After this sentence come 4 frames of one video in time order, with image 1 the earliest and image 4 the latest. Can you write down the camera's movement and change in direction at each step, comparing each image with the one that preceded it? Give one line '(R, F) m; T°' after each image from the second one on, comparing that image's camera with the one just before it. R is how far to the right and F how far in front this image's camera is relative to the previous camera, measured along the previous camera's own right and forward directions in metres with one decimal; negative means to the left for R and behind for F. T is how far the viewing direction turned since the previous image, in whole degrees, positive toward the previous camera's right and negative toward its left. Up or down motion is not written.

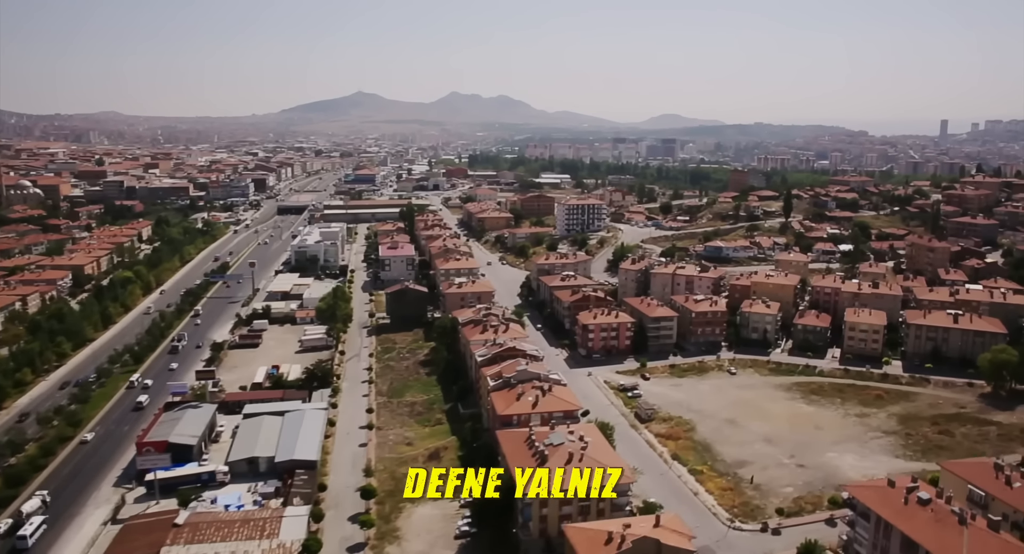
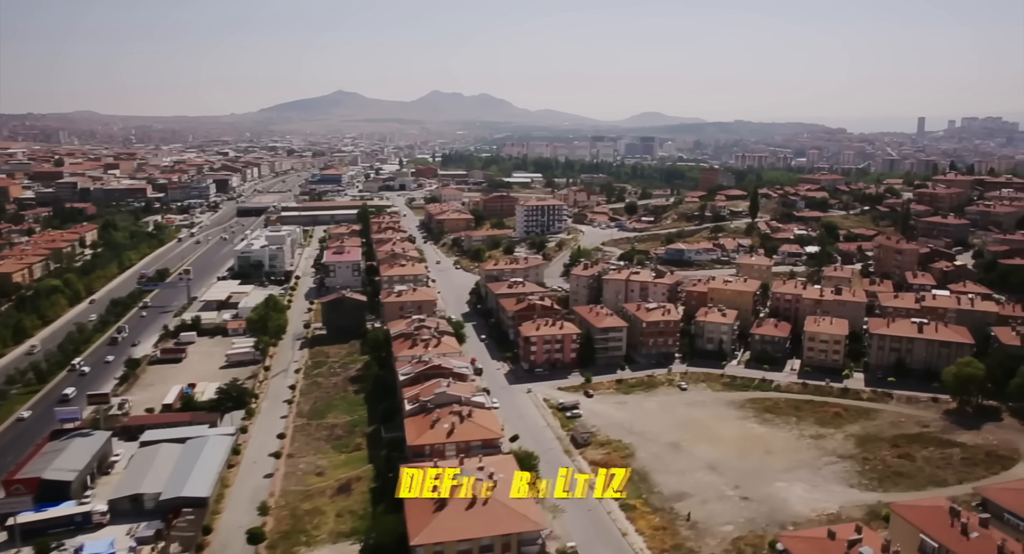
(+1.5, +1.8) m; +1°
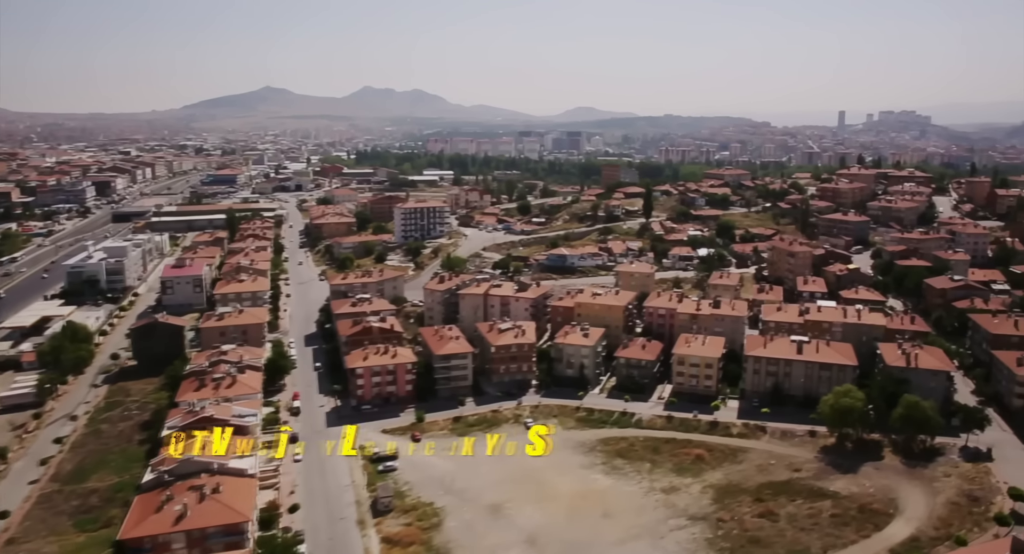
(+3.1, +3.4) m; +4°
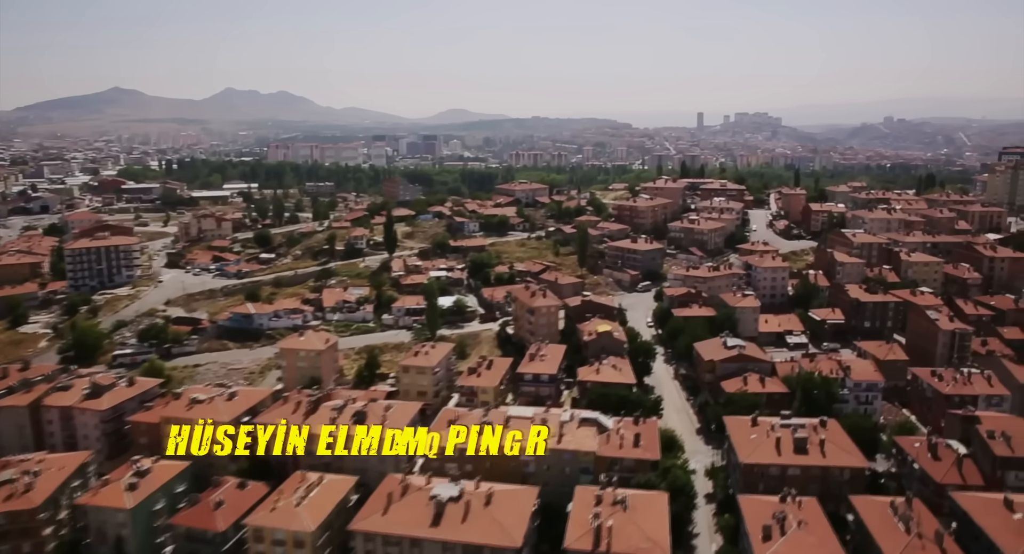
(+6.6, +7.4) m; +8°
